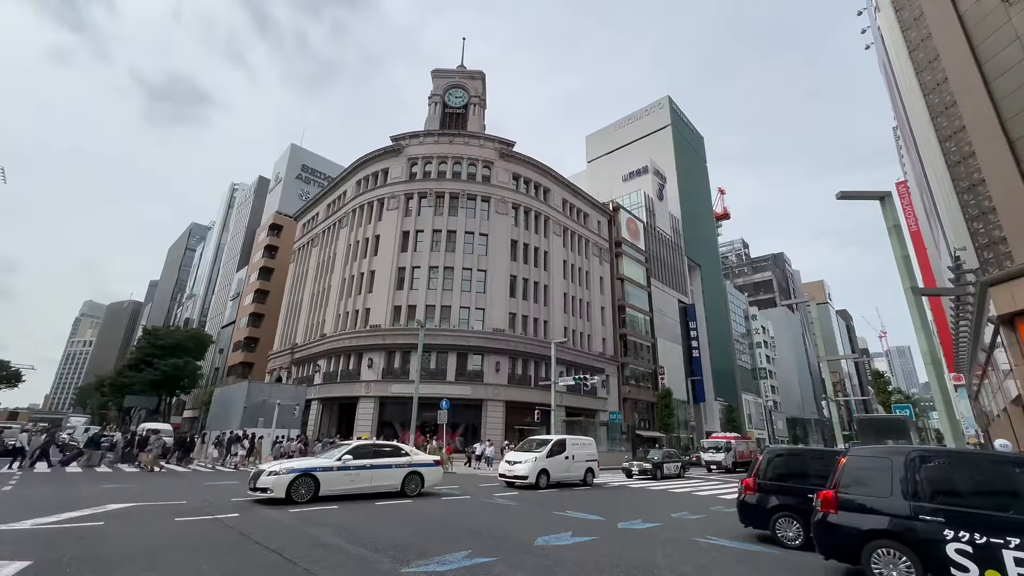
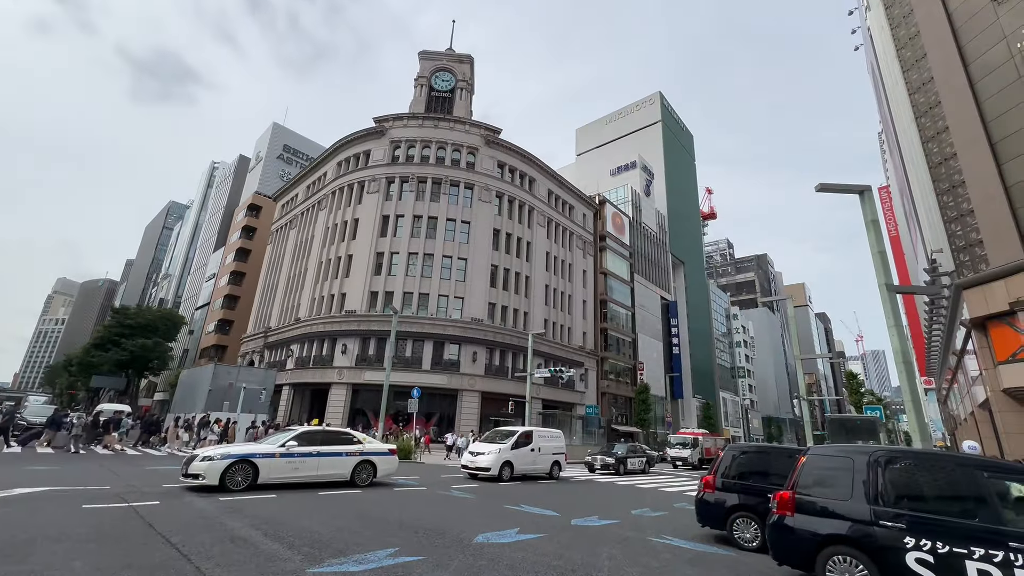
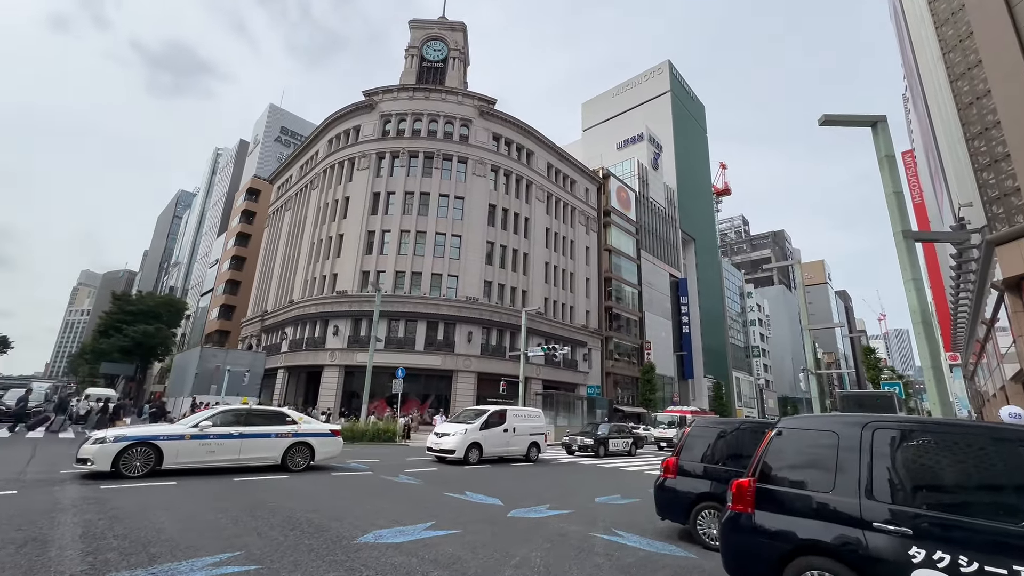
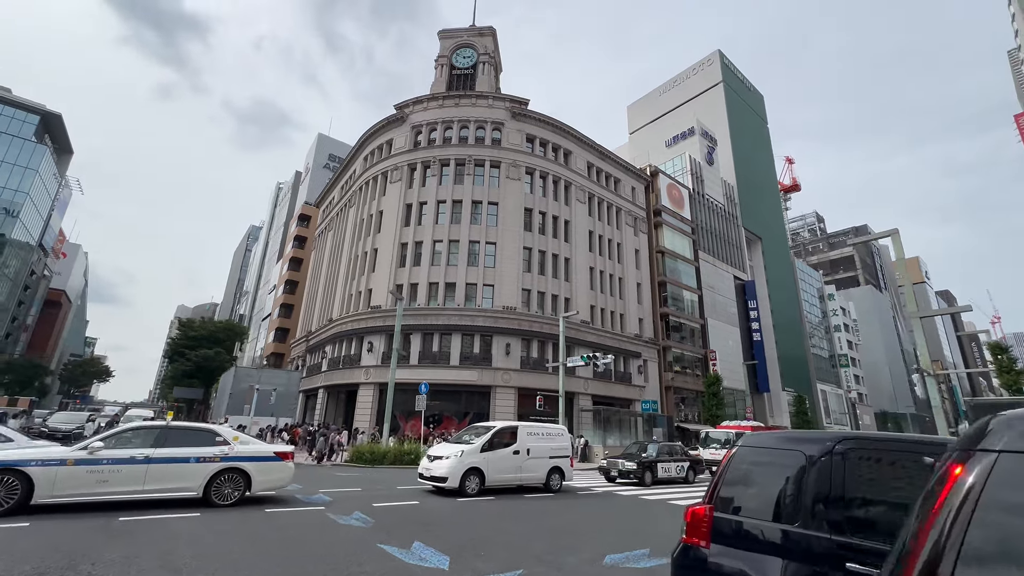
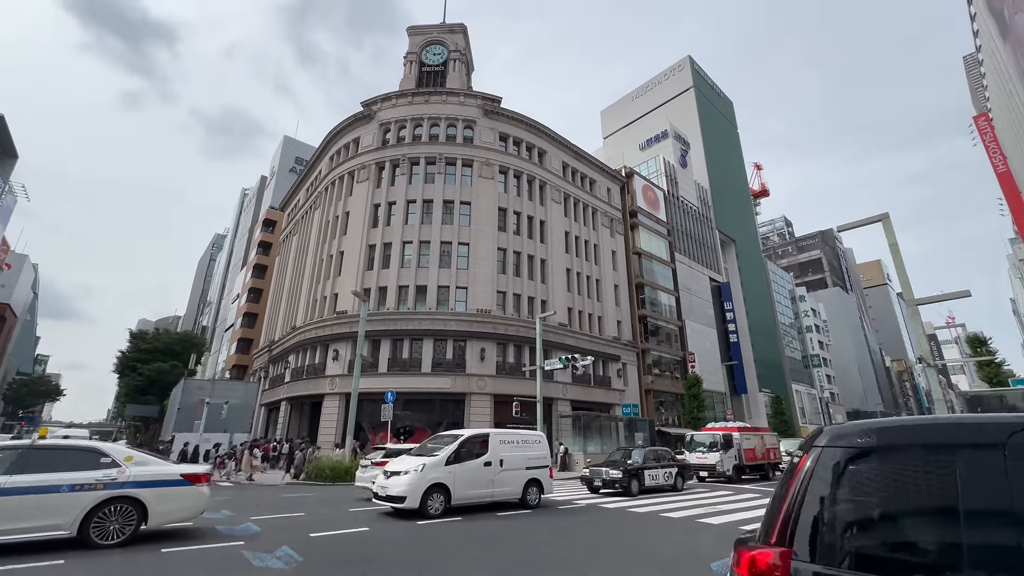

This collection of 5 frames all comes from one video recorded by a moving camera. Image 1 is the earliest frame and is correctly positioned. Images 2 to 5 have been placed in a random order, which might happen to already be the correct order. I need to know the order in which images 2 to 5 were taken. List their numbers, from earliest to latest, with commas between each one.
2, 3, 4, 5
